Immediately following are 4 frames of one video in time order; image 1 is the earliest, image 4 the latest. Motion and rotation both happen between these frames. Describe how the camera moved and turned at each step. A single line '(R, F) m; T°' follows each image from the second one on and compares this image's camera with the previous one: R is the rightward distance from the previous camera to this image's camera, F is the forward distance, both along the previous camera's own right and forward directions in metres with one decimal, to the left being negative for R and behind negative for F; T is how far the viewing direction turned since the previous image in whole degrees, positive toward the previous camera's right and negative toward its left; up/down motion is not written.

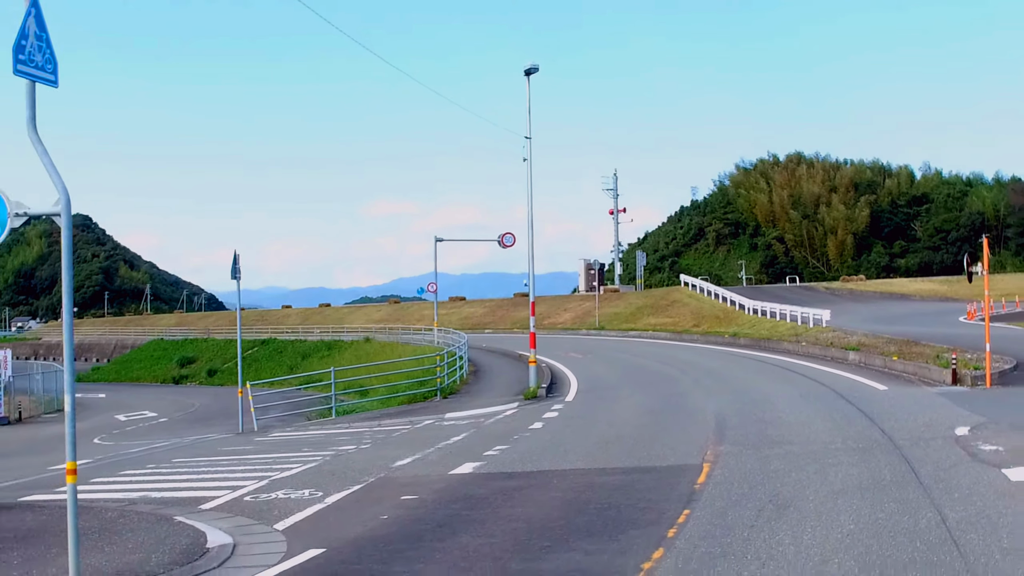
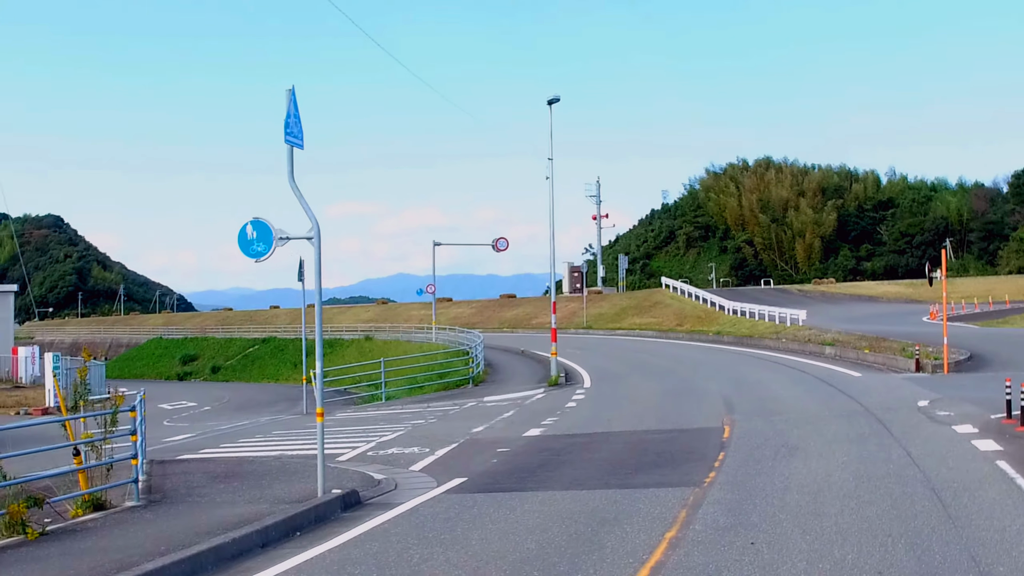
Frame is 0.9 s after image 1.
(-1.1, -2.4) m; +2°
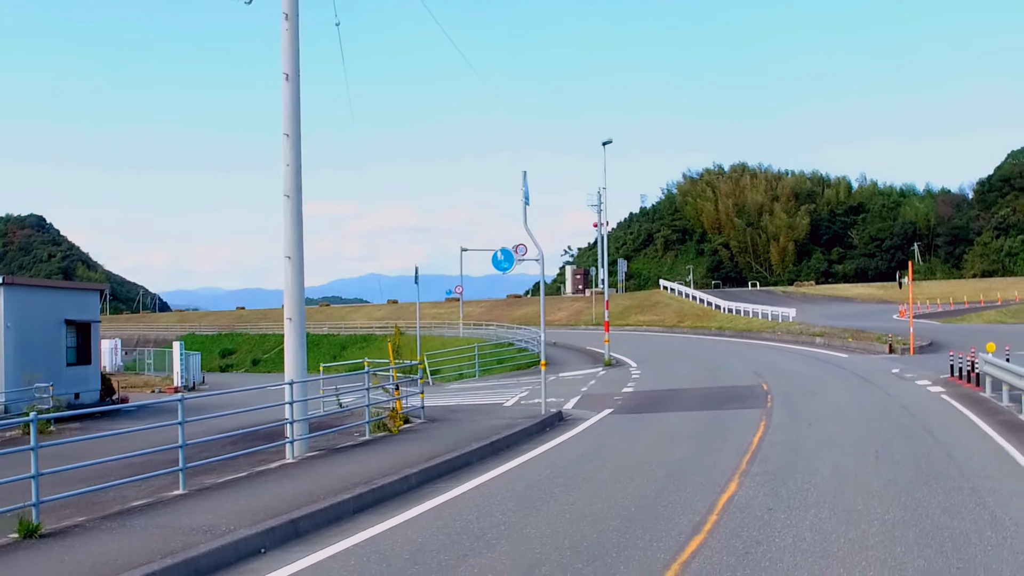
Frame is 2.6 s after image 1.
(-2.4, -5.0) m; +2°
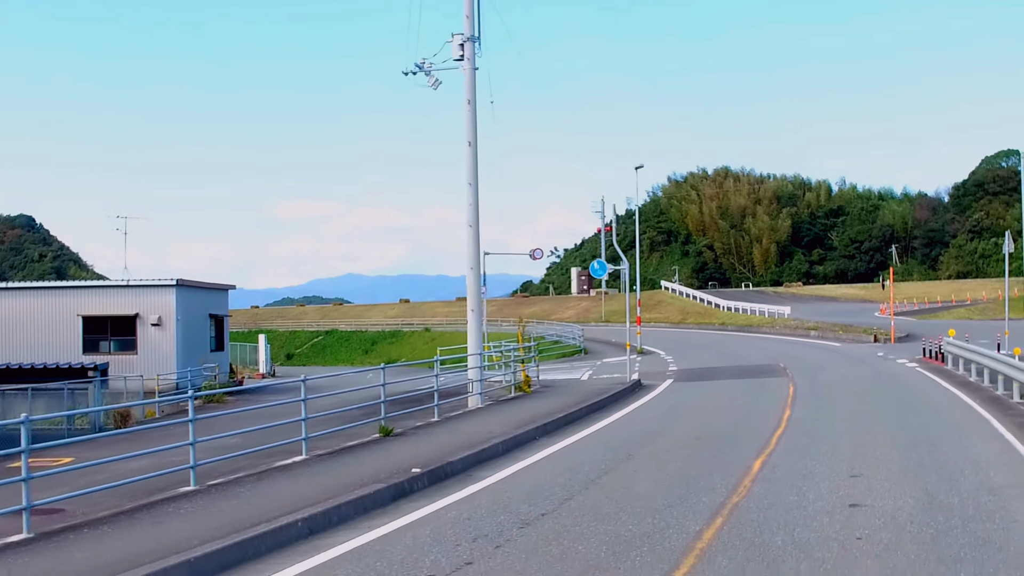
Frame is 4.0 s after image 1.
(-2.1, -4.6) m; +1°
